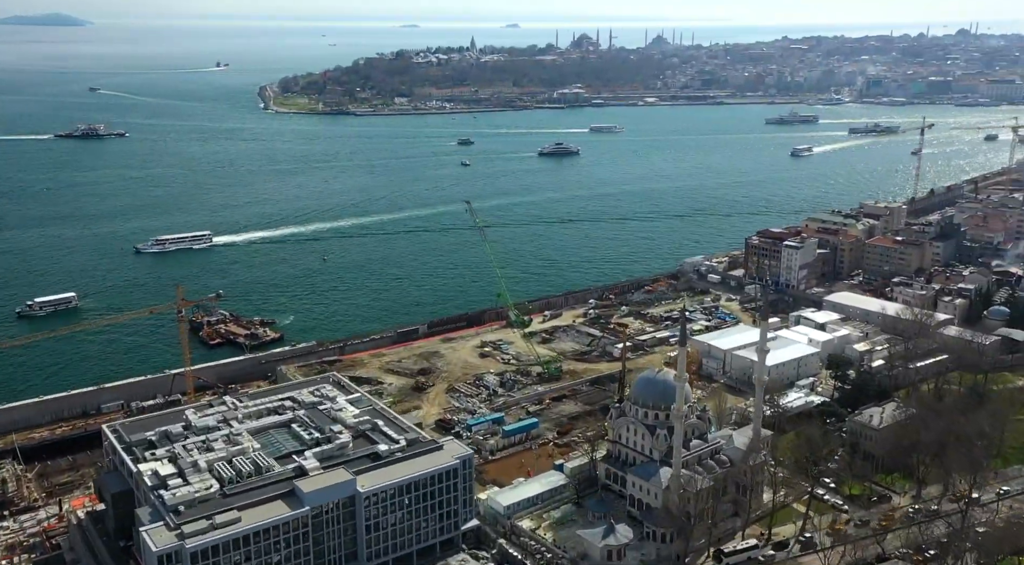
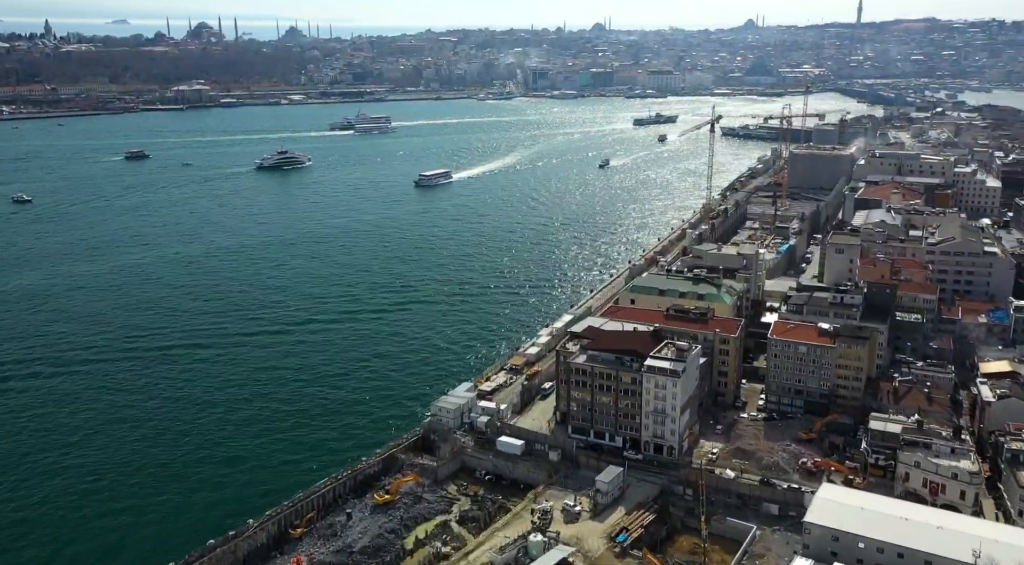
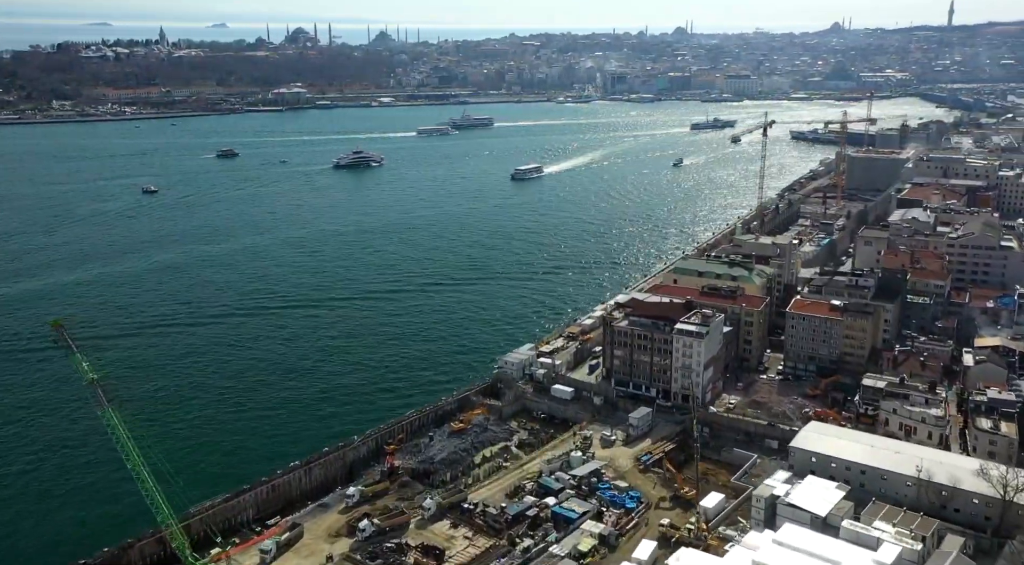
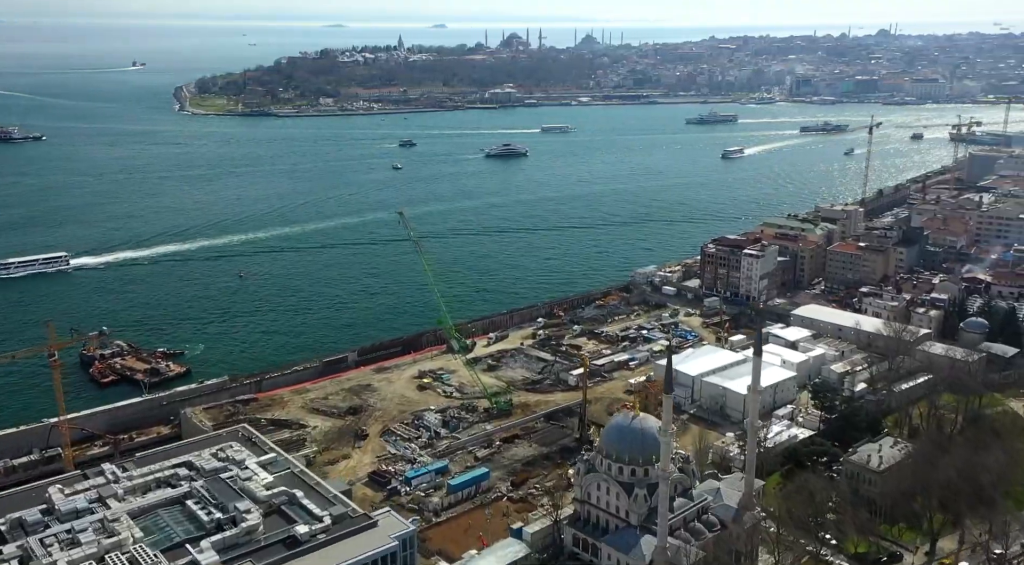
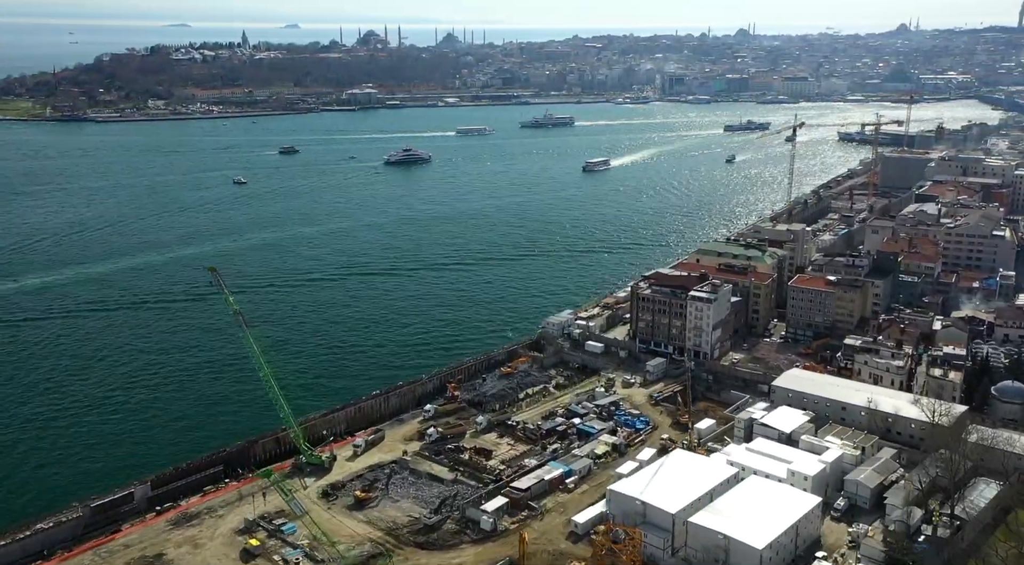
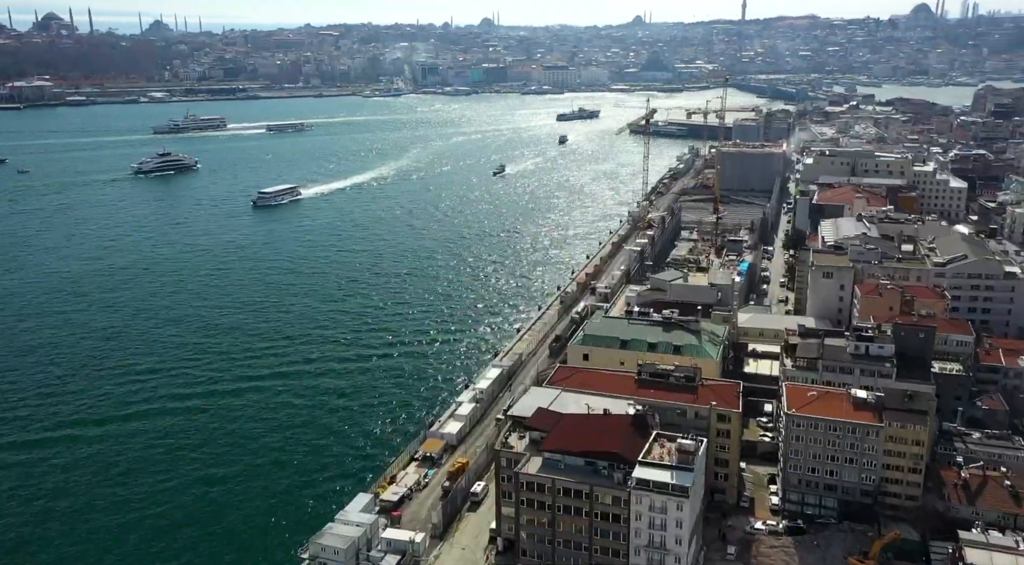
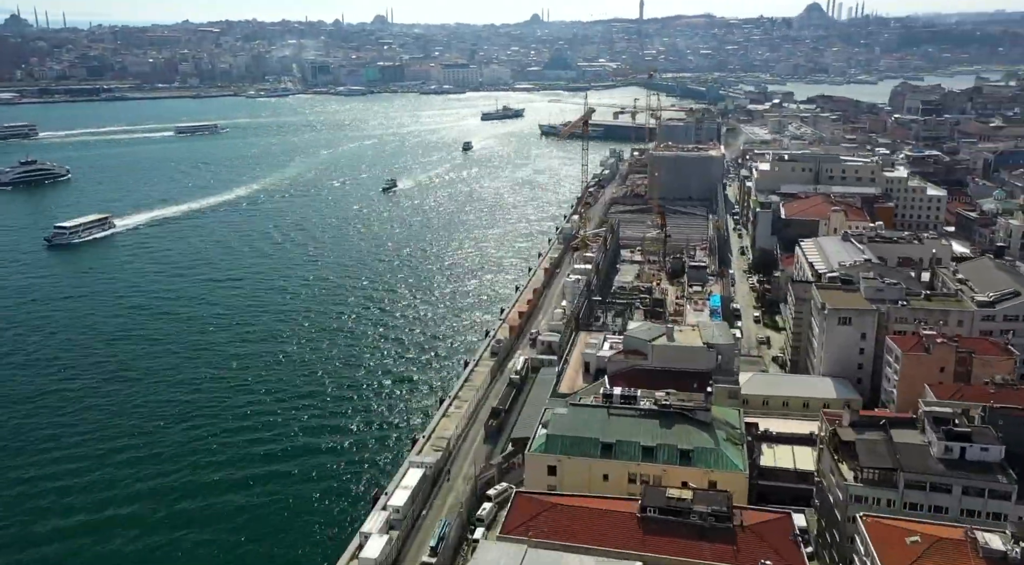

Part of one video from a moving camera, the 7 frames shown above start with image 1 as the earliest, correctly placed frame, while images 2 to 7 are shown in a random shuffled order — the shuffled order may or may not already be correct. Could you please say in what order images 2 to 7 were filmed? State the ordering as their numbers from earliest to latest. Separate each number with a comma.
4, 5, 3, 2, 6, 7
